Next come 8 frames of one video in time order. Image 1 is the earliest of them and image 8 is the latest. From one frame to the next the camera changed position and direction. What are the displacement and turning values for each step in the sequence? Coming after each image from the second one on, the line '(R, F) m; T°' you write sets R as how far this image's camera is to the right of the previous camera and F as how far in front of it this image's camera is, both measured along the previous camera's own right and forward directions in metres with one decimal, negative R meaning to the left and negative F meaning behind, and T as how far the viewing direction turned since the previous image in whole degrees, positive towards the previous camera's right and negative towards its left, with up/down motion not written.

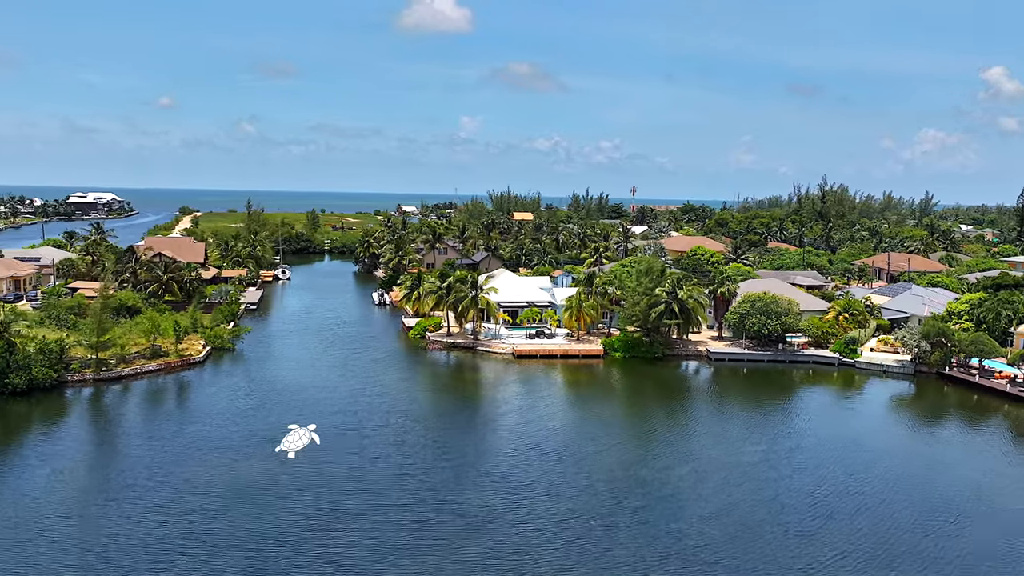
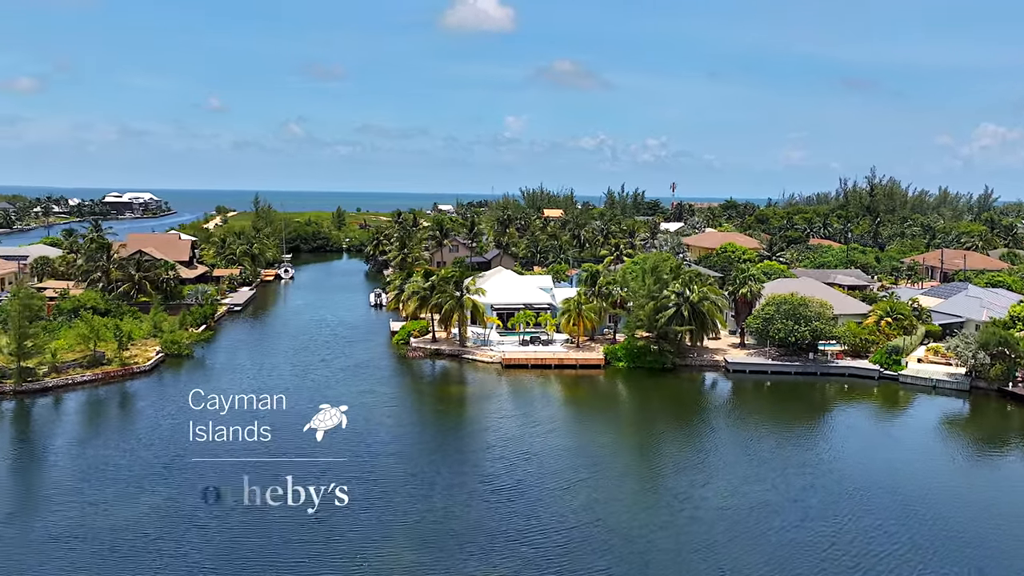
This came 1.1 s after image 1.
(+3.4, +6.4) m; -3°
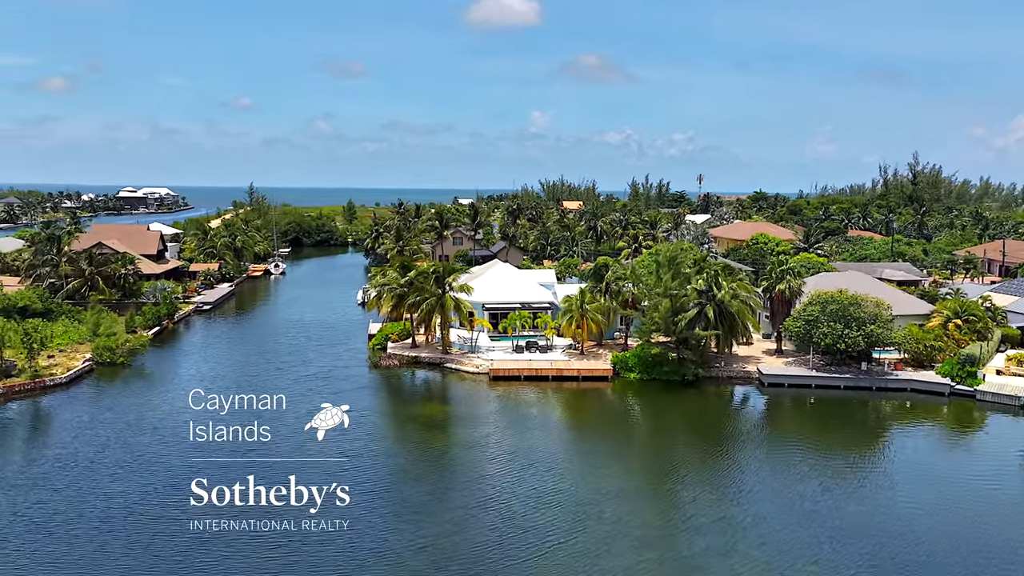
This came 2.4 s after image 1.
(+1.8, +7.8) m; -2°
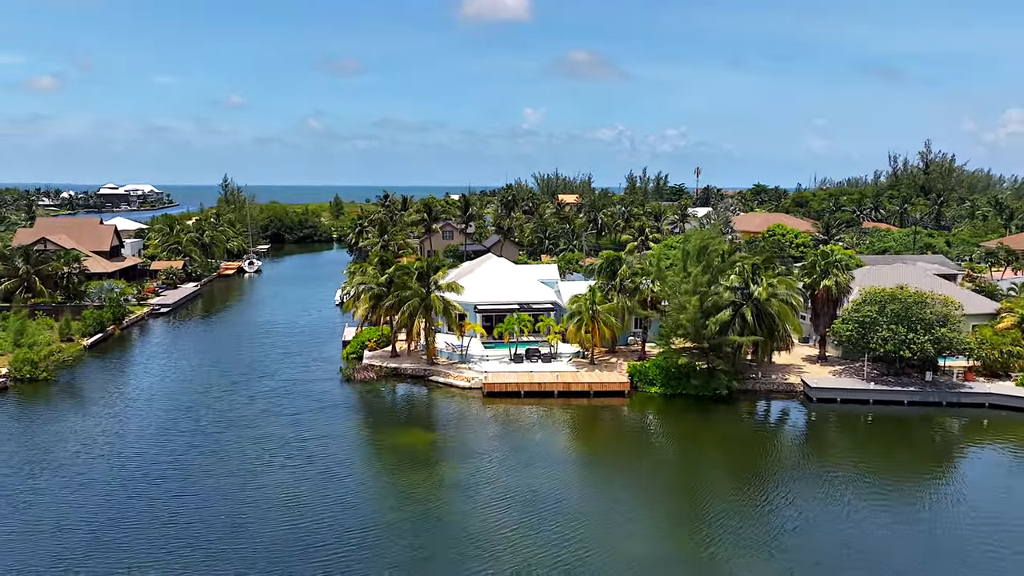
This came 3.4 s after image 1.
(-0.2, +6.4) m; 0°
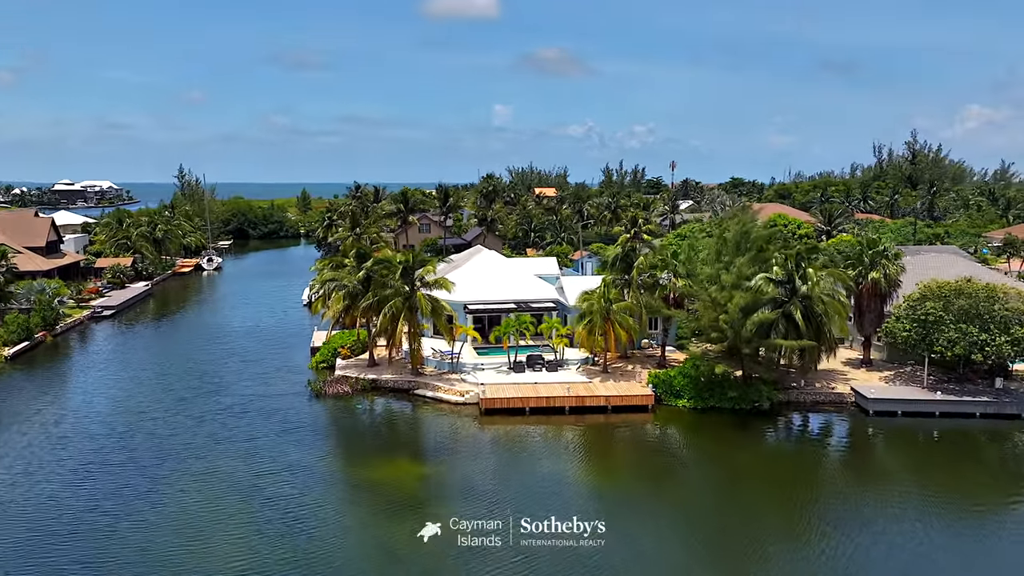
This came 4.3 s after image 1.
(-1.1, +5.3) m; +2°
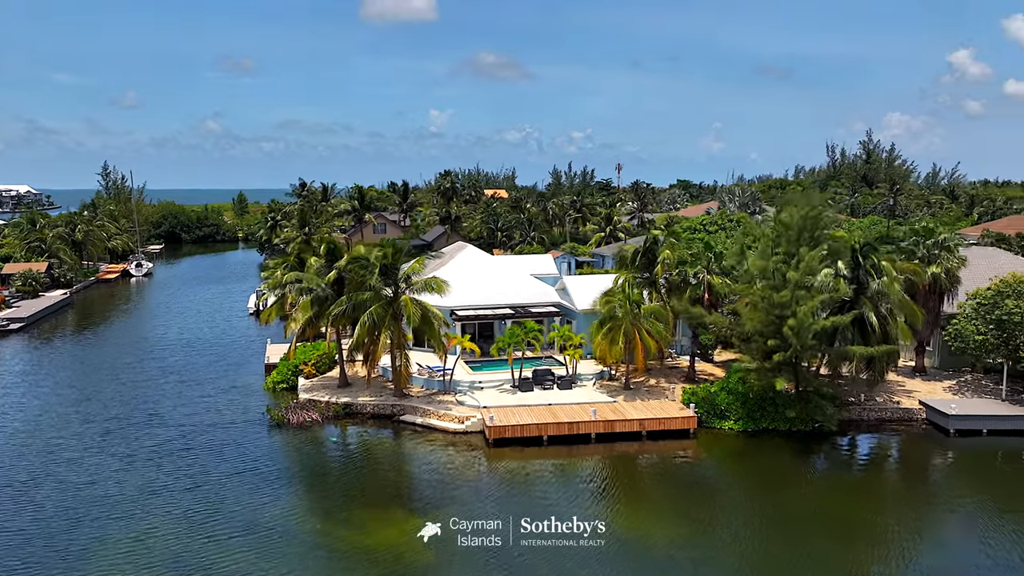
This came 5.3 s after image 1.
(-2.0, +5.3) m; +4°
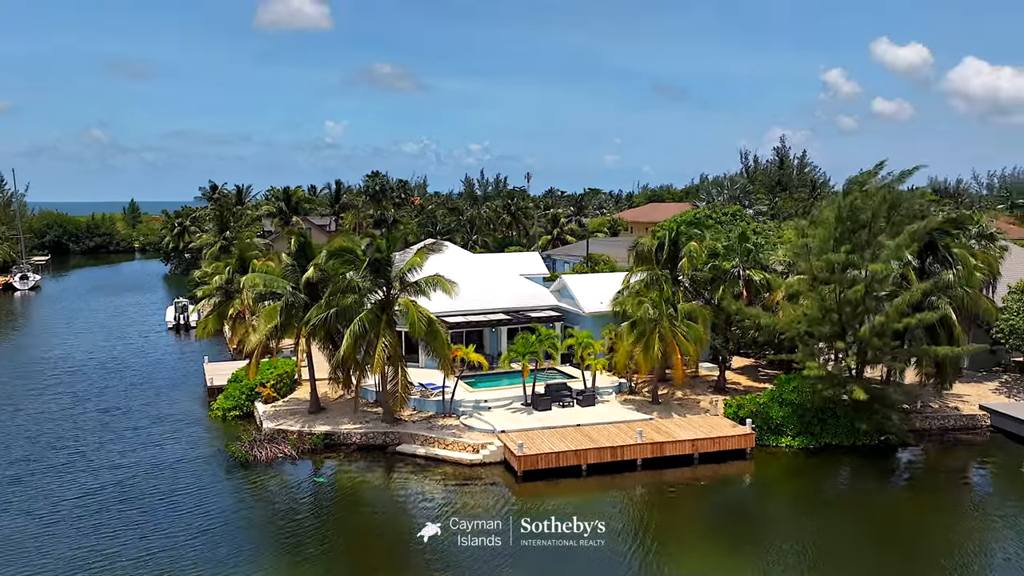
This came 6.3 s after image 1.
(-2.9, +4.2) m; +7°
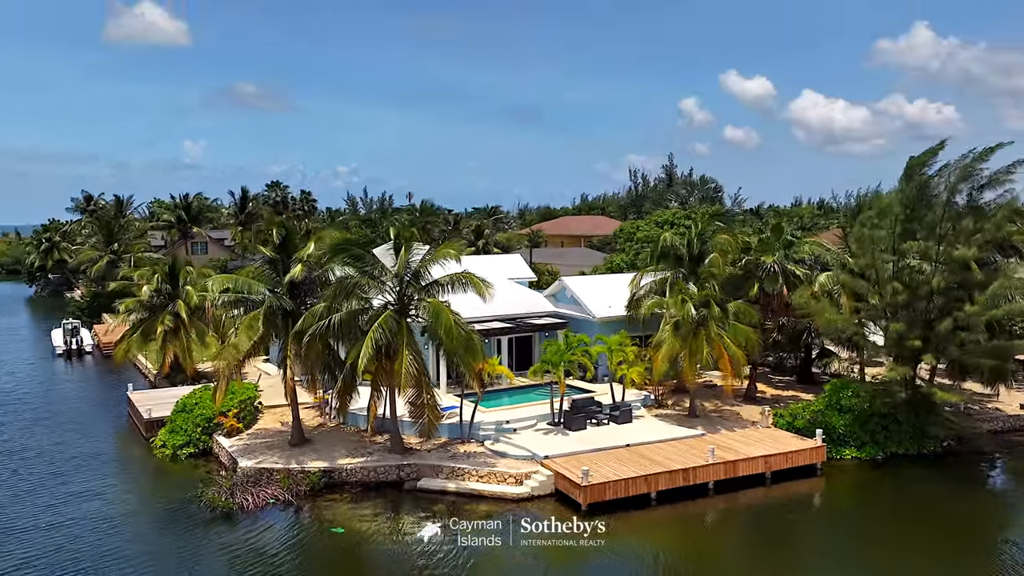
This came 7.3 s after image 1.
(-3.4, +3.4) m; +9°
